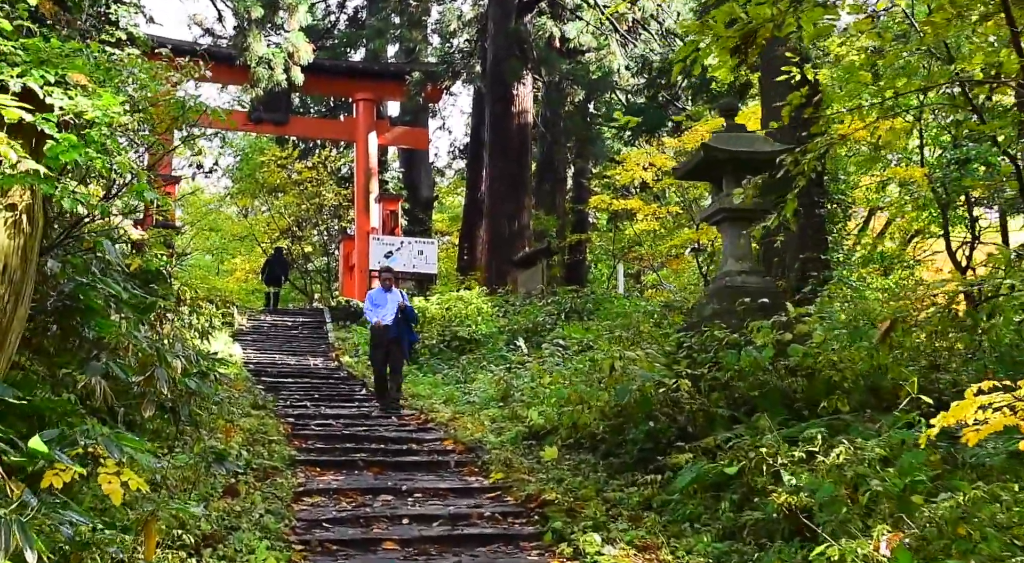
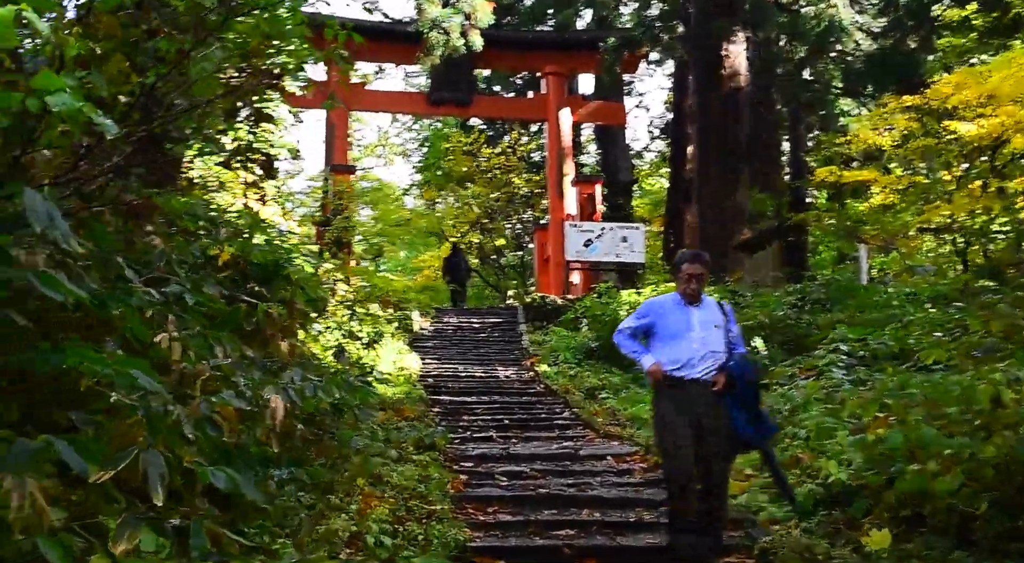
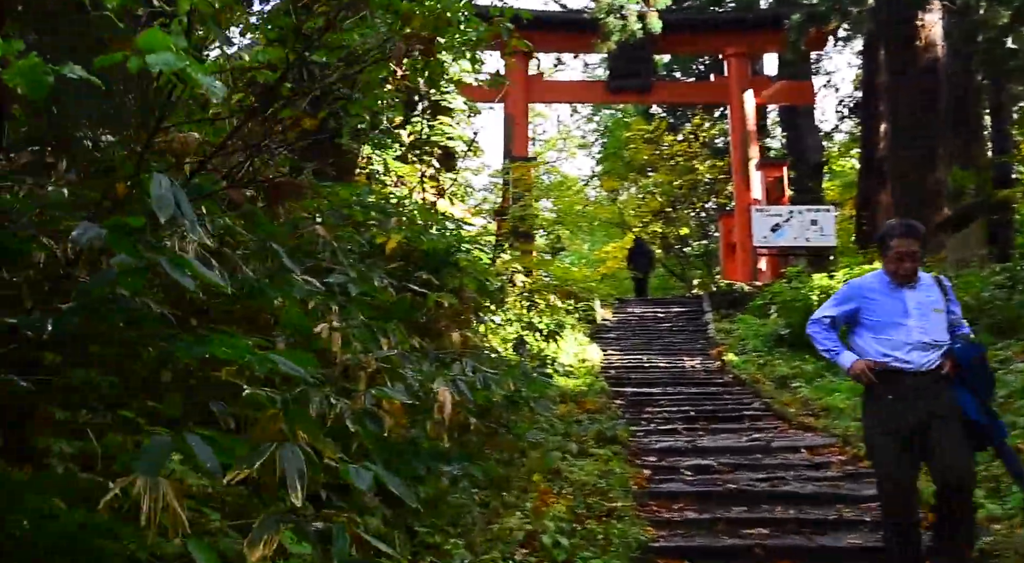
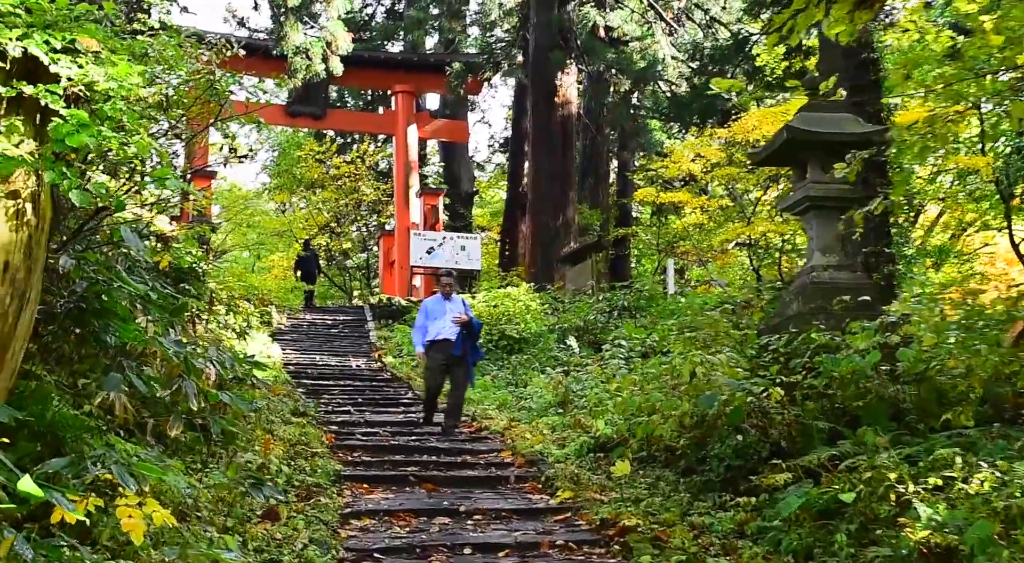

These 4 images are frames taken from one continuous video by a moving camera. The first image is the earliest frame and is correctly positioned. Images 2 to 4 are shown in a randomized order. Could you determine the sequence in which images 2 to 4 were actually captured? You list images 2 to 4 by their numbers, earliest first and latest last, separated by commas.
4, 2, 3
